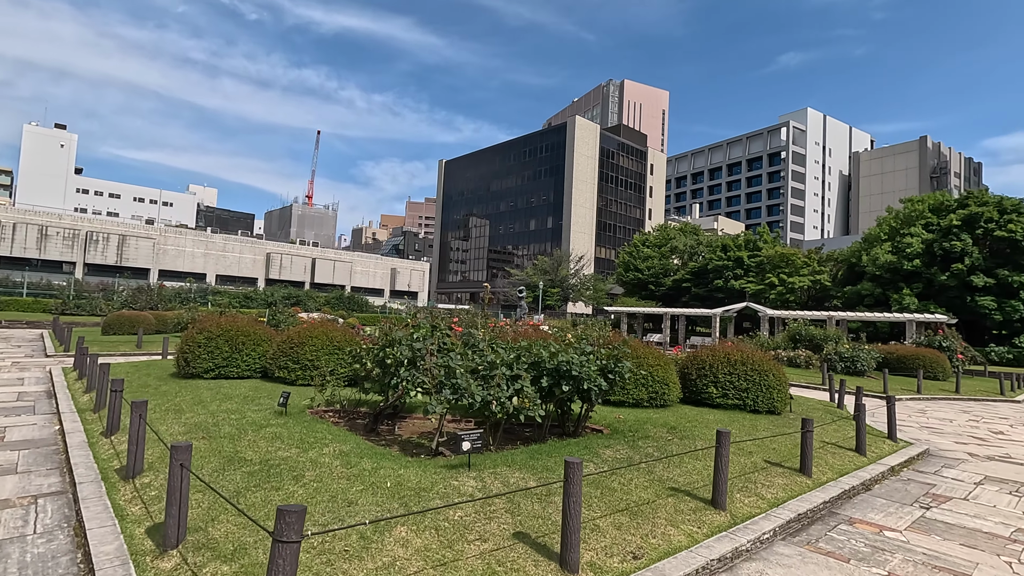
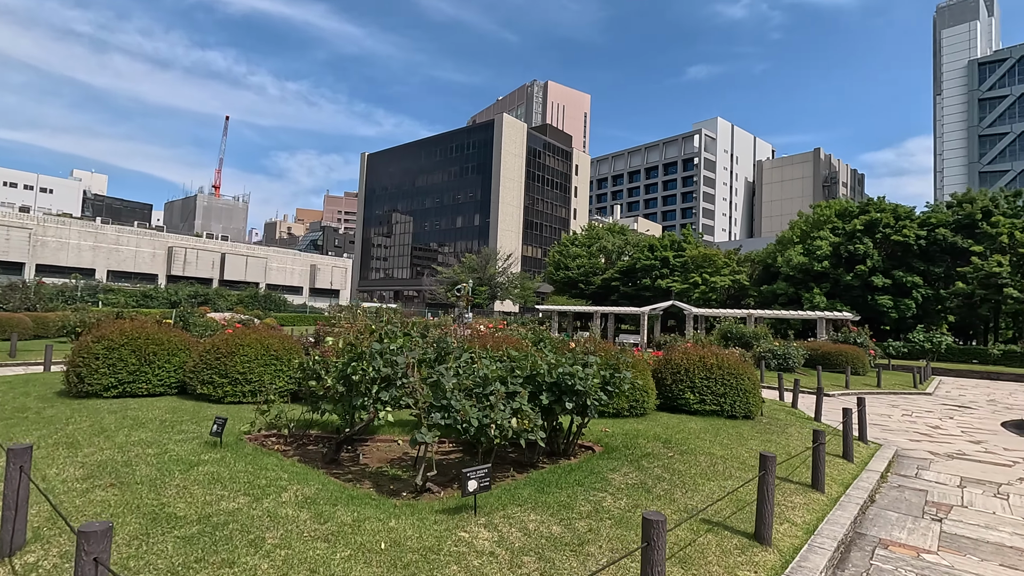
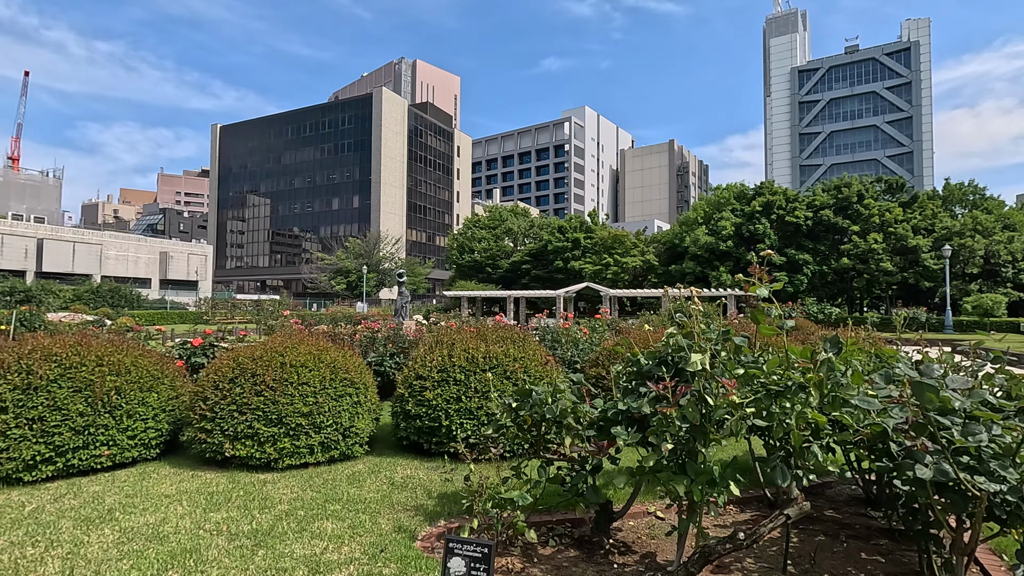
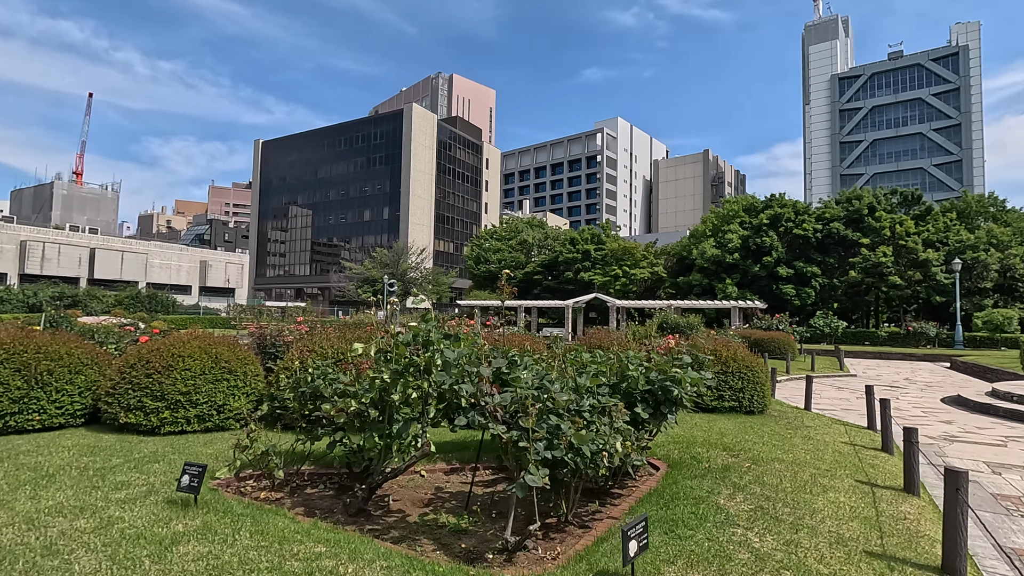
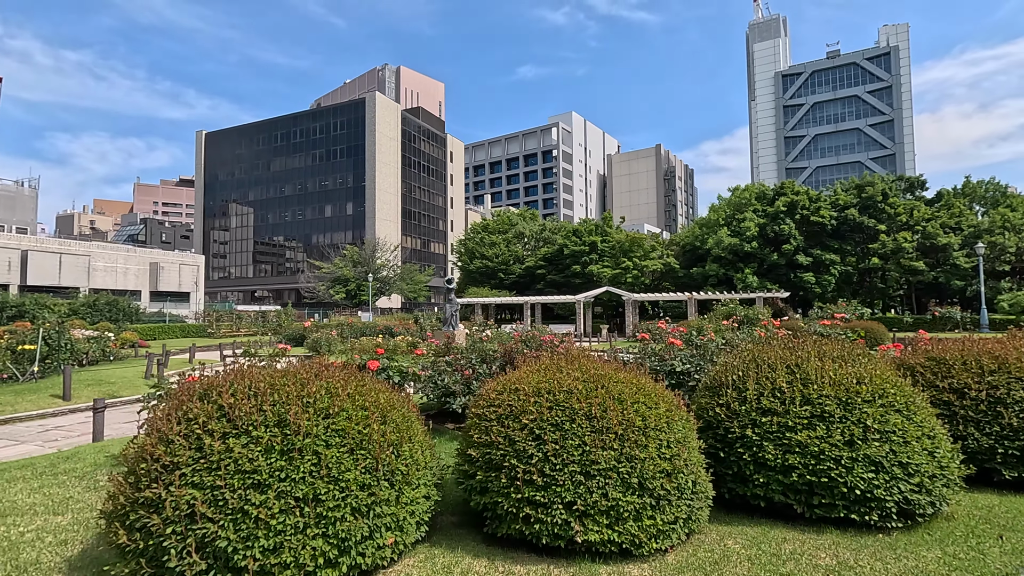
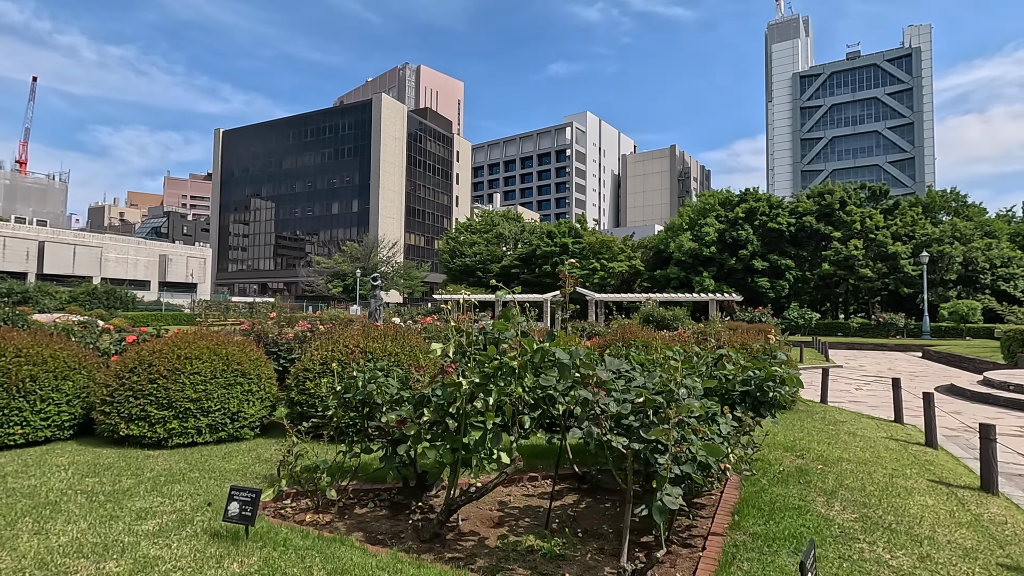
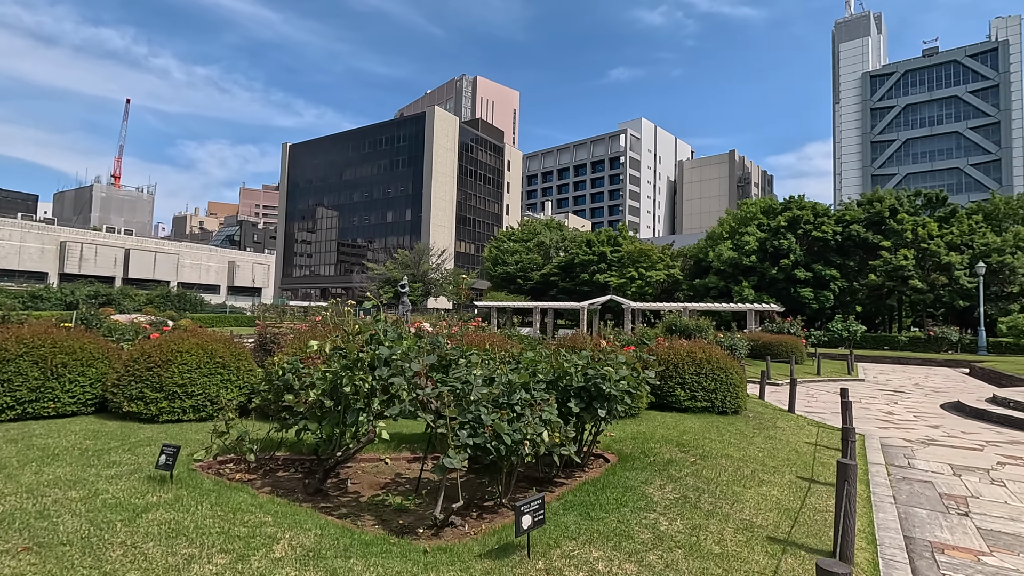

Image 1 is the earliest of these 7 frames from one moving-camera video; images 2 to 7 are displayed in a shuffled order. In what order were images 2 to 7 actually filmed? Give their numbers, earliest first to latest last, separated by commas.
2, 7, 4, 6, 3, 5
